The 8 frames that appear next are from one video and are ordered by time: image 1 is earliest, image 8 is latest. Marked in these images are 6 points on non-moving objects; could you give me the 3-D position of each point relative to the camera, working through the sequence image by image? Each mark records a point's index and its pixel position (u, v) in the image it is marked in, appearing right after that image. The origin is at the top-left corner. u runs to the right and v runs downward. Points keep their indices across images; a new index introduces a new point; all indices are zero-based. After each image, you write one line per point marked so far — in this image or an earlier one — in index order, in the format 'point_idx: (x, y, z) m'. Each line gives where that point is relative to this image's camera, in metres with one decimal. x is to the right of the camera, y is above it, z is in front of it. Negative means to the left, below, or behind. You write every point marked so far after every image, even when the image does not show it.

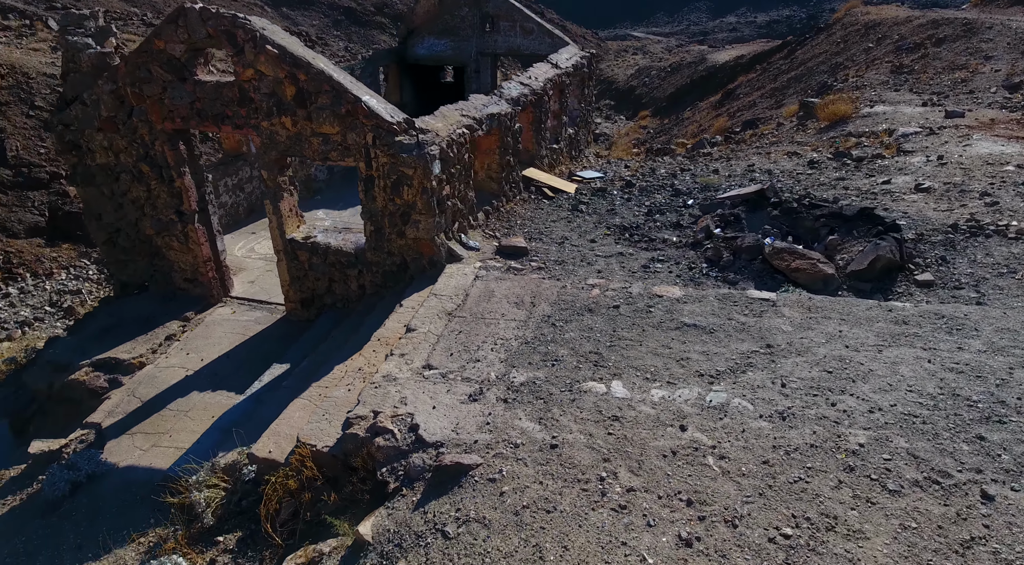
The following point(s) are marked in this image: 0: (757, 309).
0: (+2.0, -0.2, +5.2) m
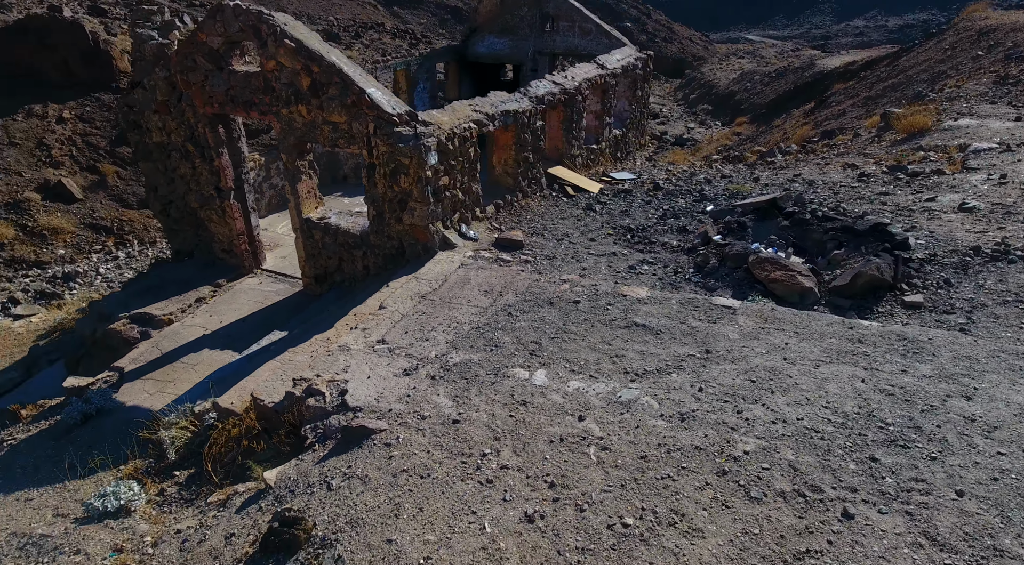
0: (+1.6, -0.3, +5.2) m
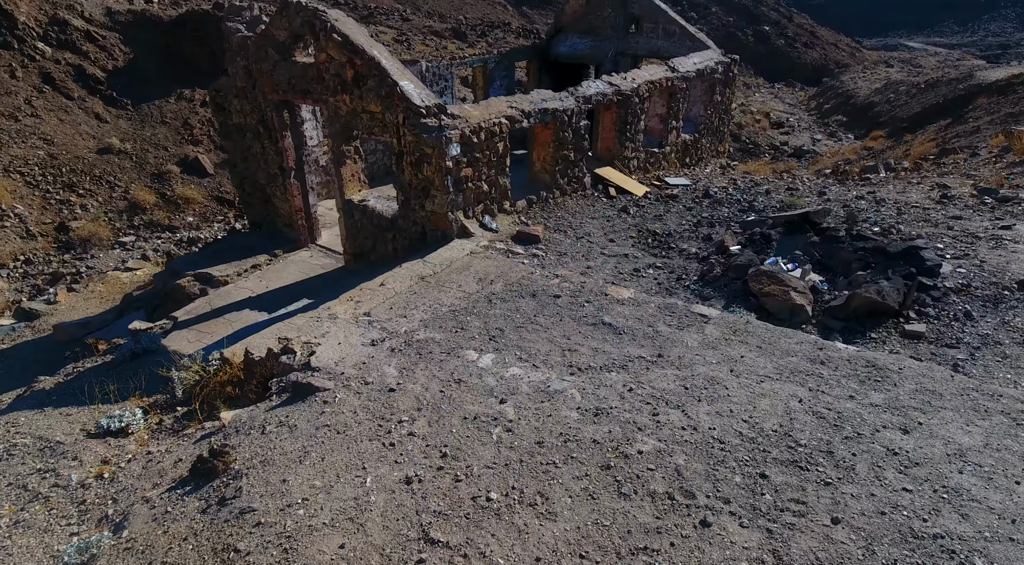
0: (+1.4, -0.3, +5.1) m
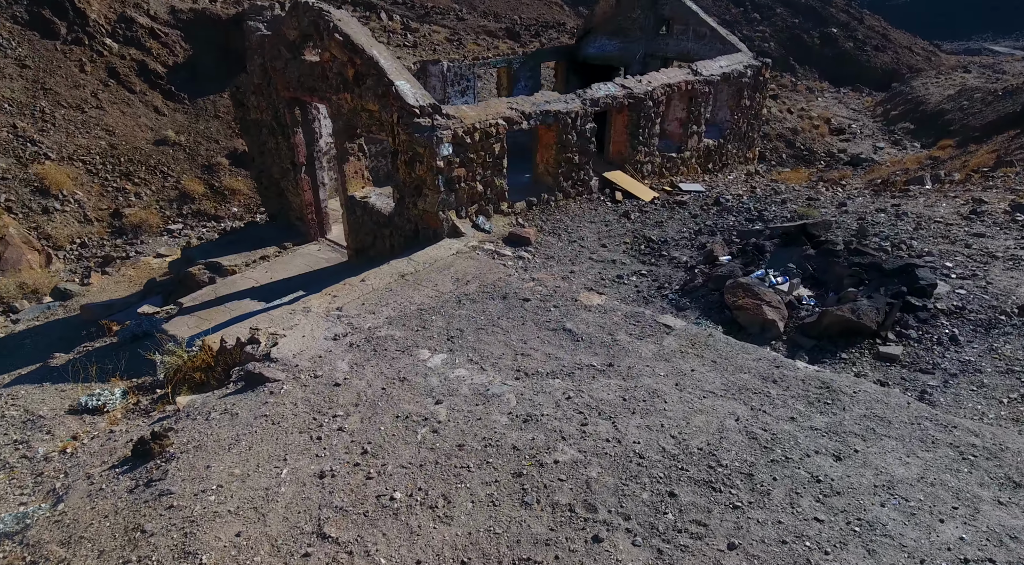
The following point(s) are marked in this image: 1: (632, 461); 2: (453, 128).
0: (+1.1, -0.4, +5.0) m
1: (+0.7, -1.0, +3.5) m
2: (-0.6, +1.7, +6.9) m
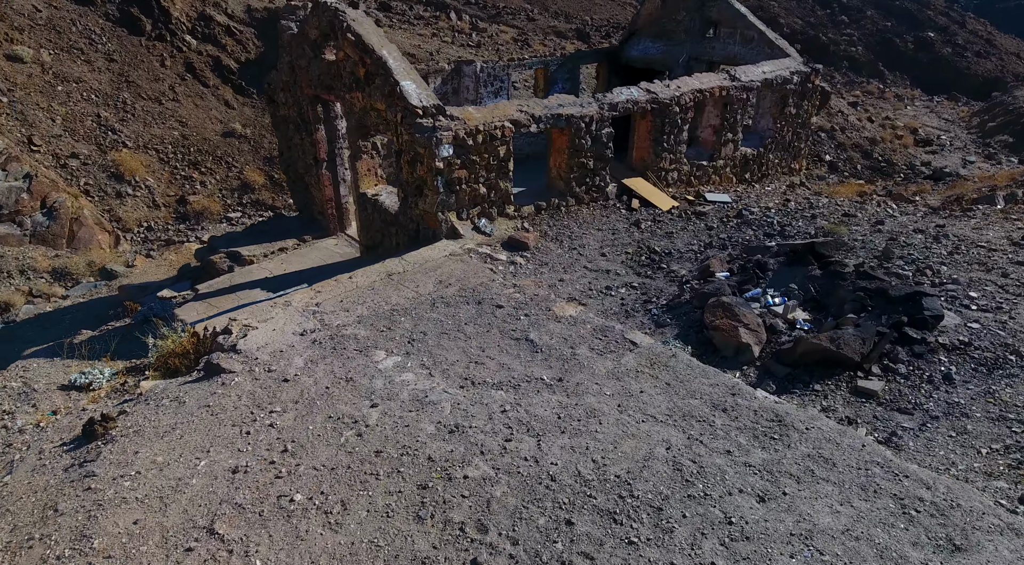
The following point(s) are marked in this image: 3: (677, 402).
0: (+0.7, -0.5, +4.8) m
1: (+0.2, -1.1, +3.4) m
2: (-0.6, +1.7, +6.9) m
3: (+1.1, -0.8, +4.1) m
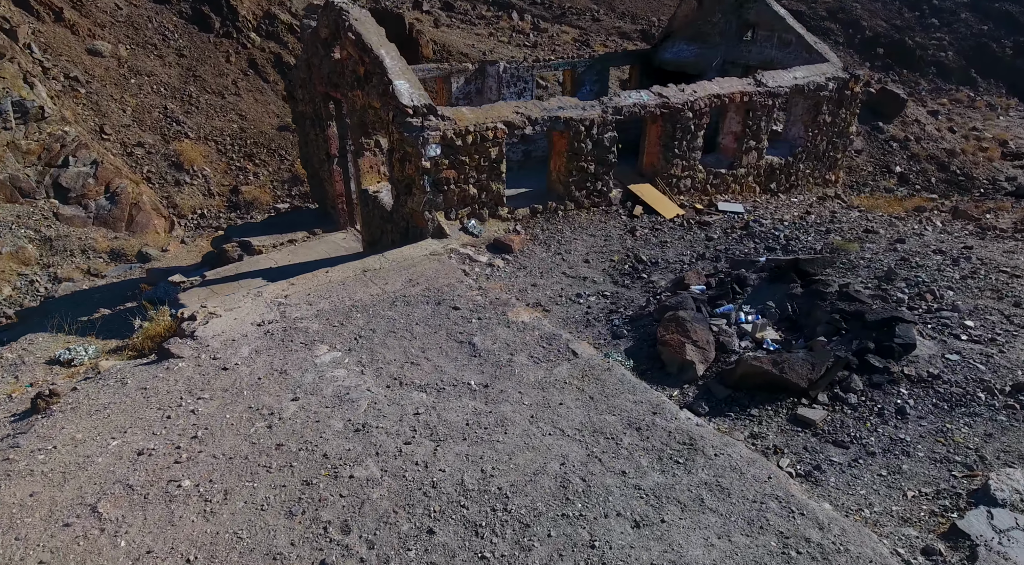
0: (+0.3, -0.5, +4.7) m
1: (-0.5, -1.1, +3.3) m
2: (-0.8, +1.7, +6.9) m
3: (+0.5, -0.8, +3.9) m
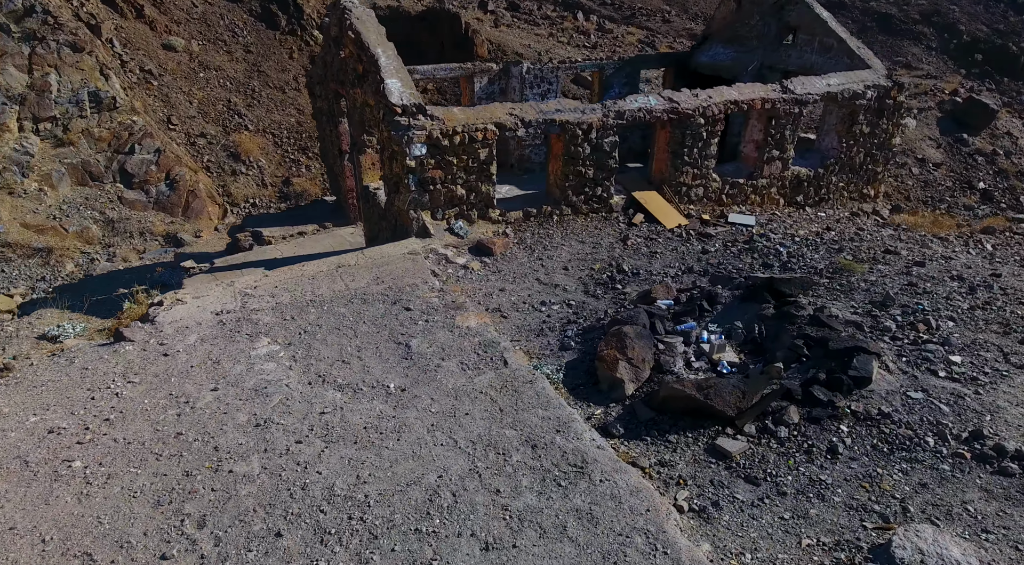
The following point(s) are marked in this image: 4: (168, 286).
0: (-0.2, -0.6, +4.6) m
1: (-1.2, -1.1, +3.3) m
2: (-0.9, +1.7, +6.9) m
3: (-0.1, -0.9, +3.8) m
4: (-4.3, -0.1, +7.9) m
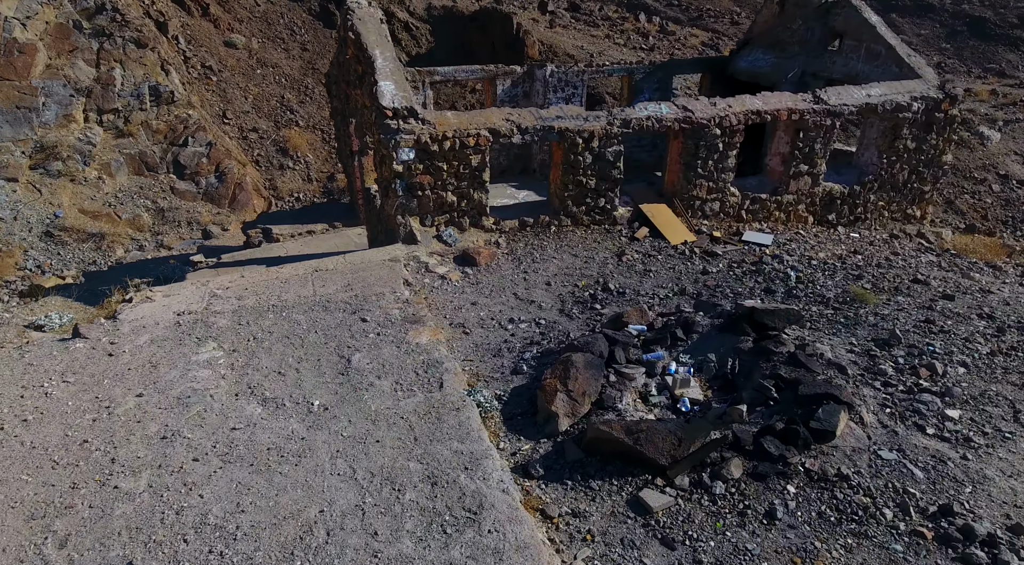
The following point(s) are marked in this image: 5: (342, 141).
0: (-0.7, -0.7, +4.3) m
1: (-1.7, -1.2, +3.2) m
2: (-1.0, +1.6, +6.7) m
3: (-0.6, -1.0, +3.5) m
4: (-4.4, 0.0, +8.0) m
5: (-2.6, +2.2, +9.9) m
